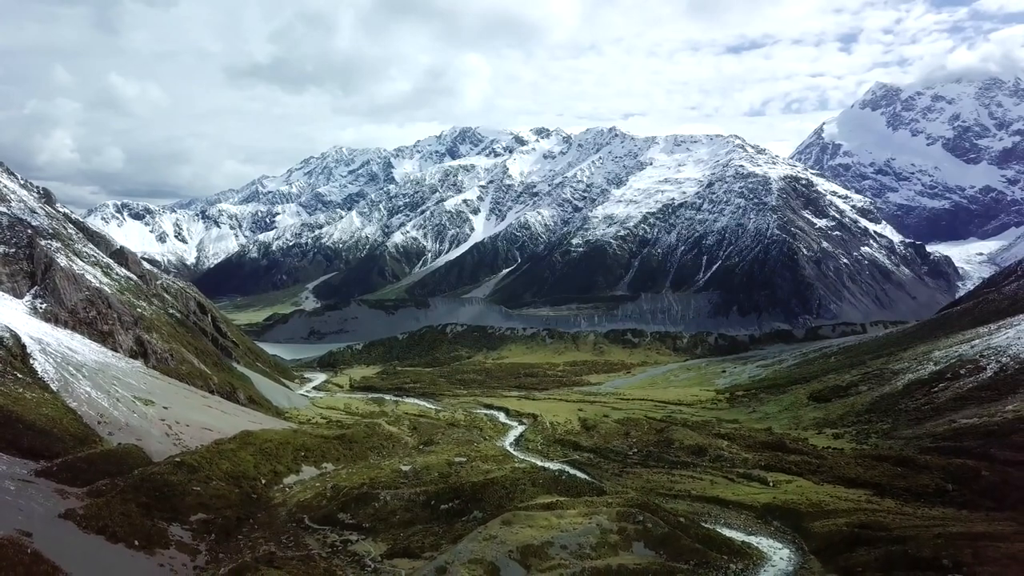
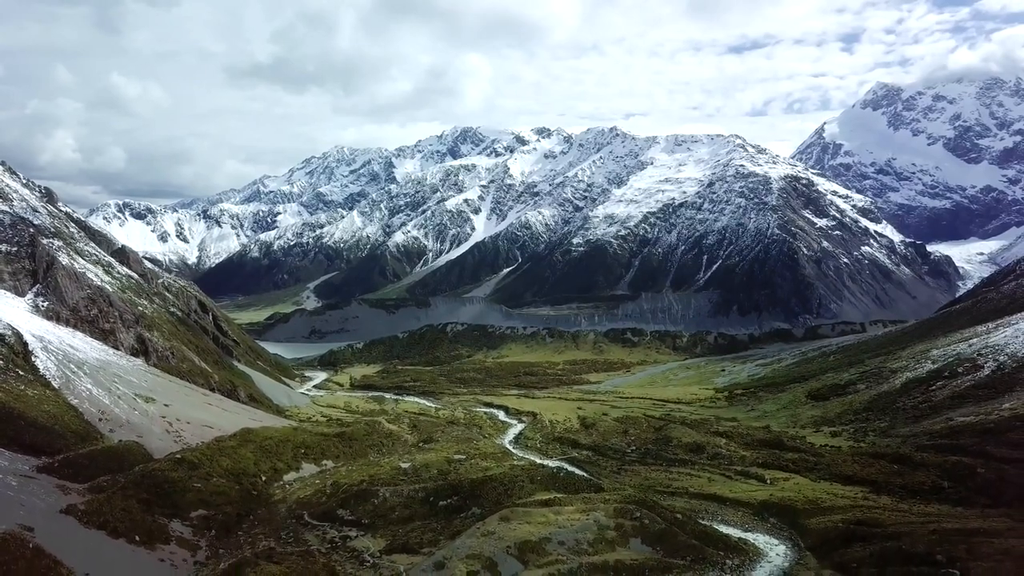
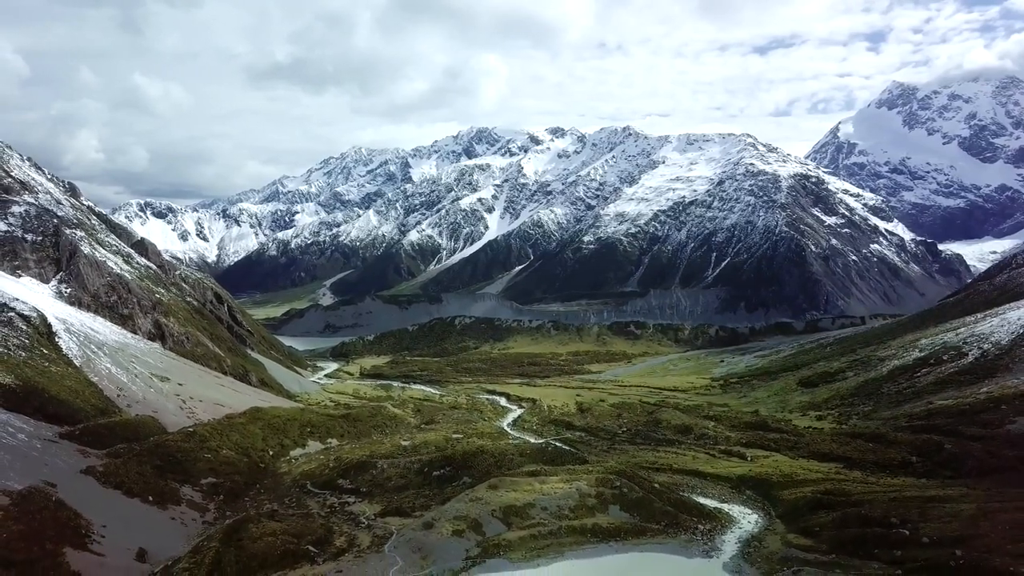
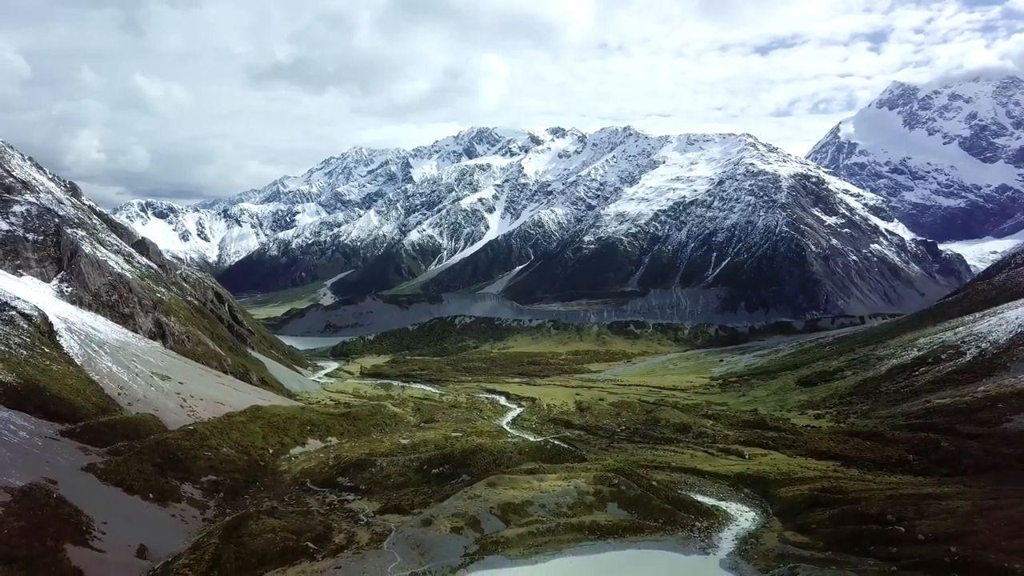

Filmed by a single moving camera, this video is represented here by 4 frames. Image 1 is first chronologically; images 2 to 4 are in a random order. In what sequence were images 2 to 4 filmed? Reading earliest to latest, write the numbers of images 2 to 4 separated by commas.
2, 3, 4
